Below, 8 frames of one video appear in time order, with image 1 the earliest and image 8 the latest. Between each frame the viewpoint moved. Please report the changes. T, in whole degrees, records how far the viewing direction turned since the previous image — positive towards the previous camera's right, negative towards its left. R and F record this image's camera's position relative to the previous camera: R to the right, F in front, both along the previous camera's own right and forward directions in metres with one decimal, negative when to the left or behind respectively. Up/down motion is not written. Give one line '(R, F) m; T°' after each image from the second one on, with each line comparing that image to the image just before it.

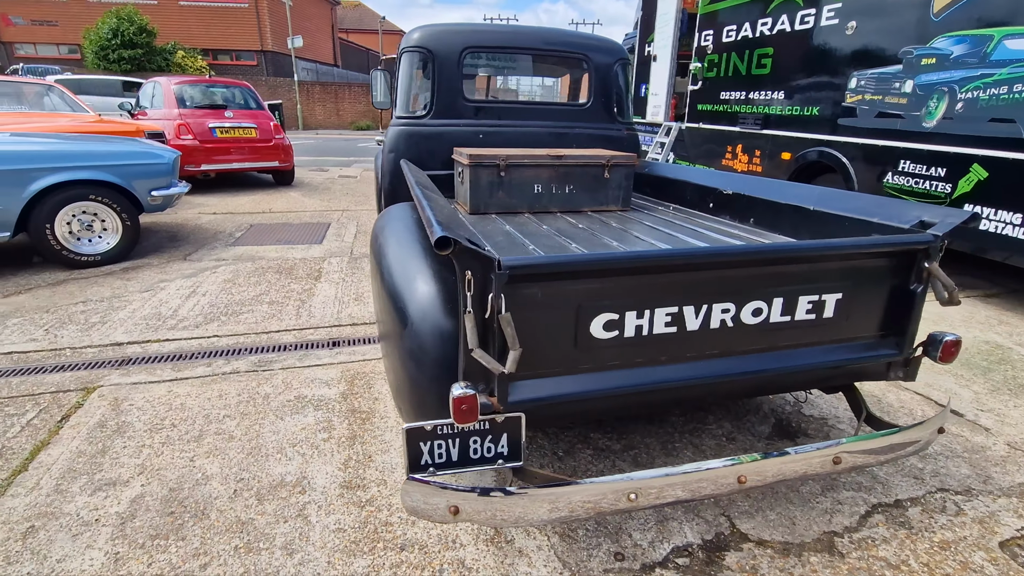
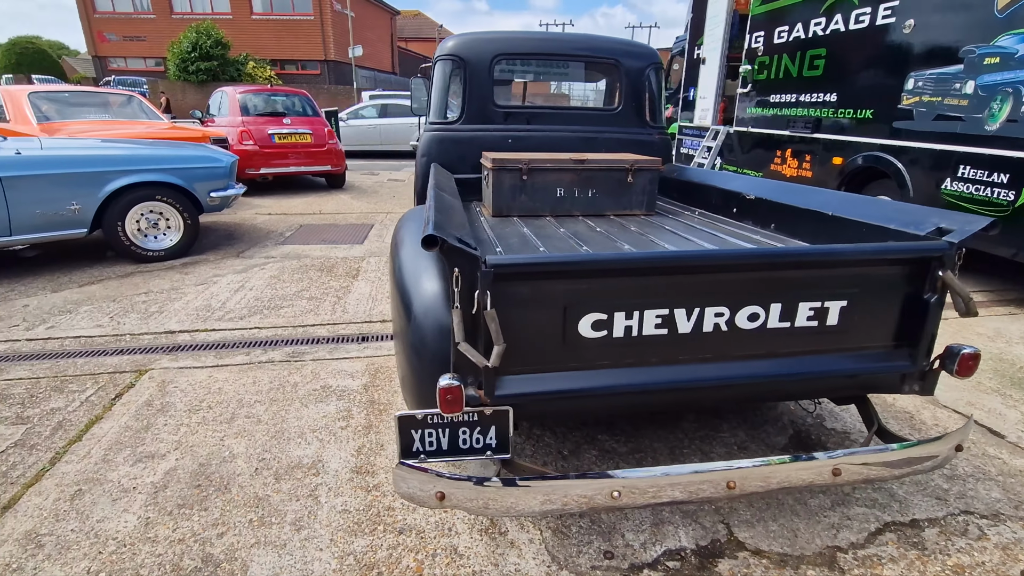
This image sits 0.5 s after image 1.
(+0.2, -0.1) m; -6°
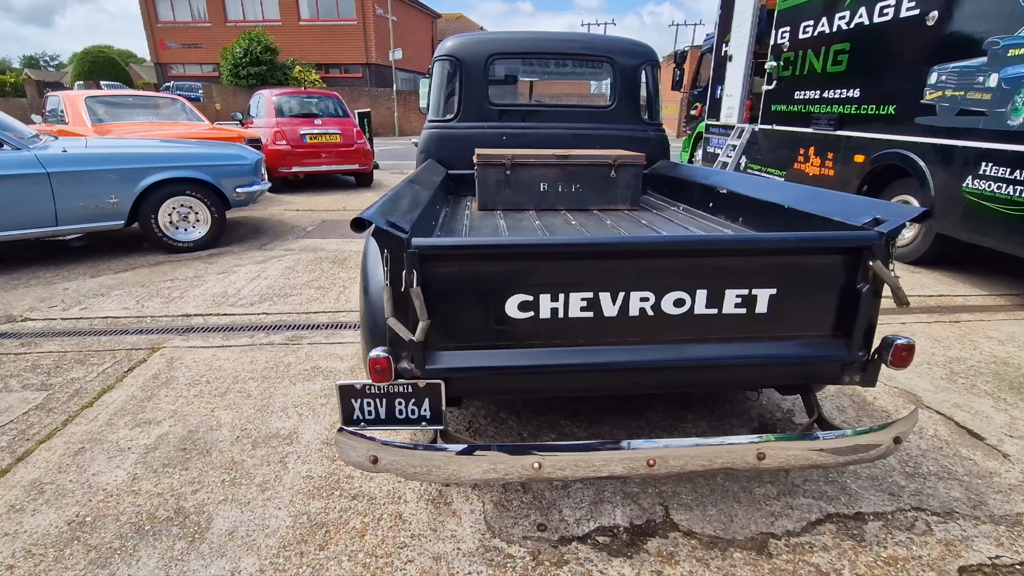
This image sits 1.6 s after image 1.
(+0.3, -0.1) m; -4°
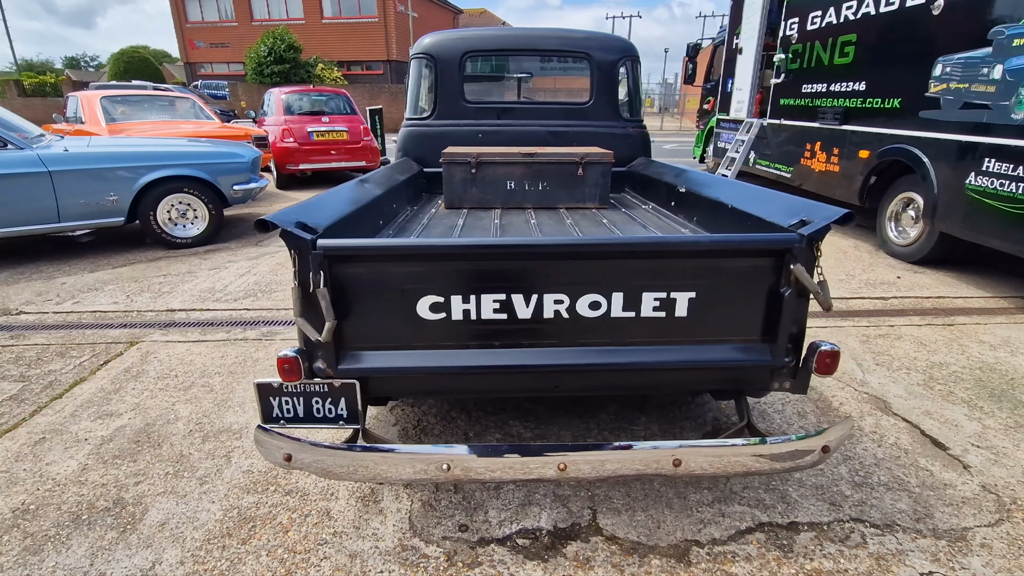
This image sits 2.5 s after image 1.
(+0.4, 0.0) m; -3°
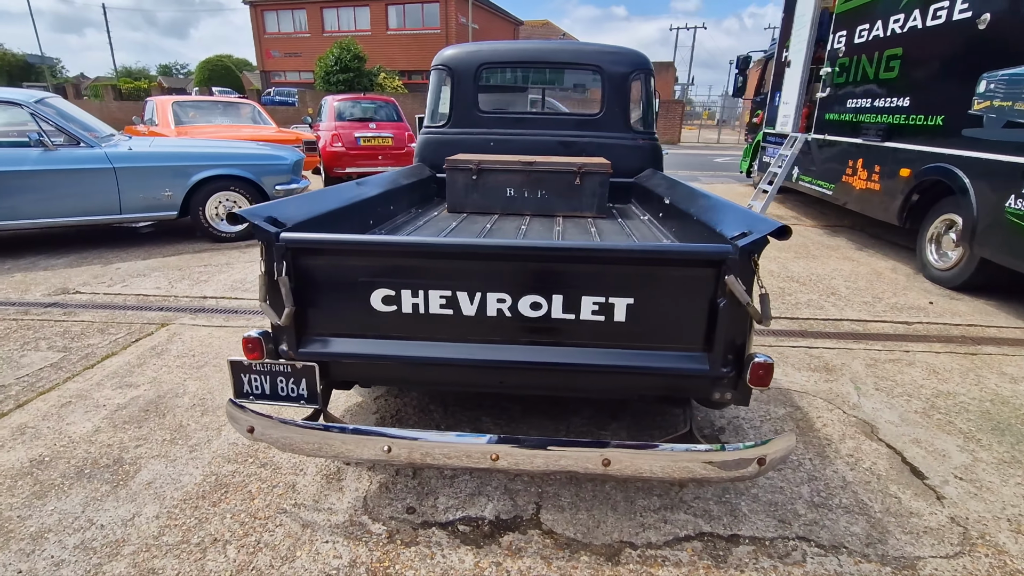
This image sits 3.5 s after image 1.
(+0.4, -0.1) m; -6°
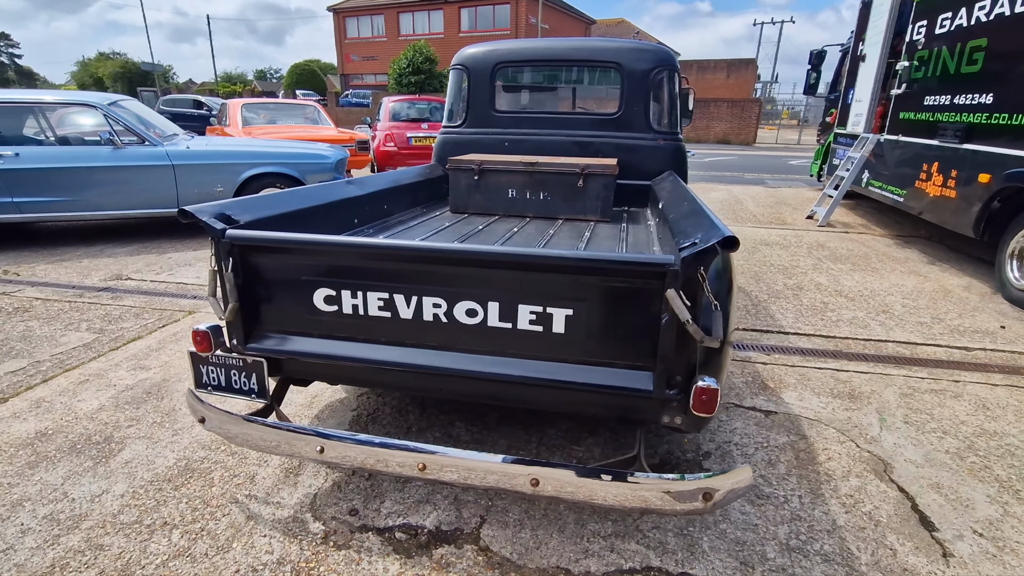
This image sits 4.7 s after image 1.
(+0.4, +0.1) m; -7°
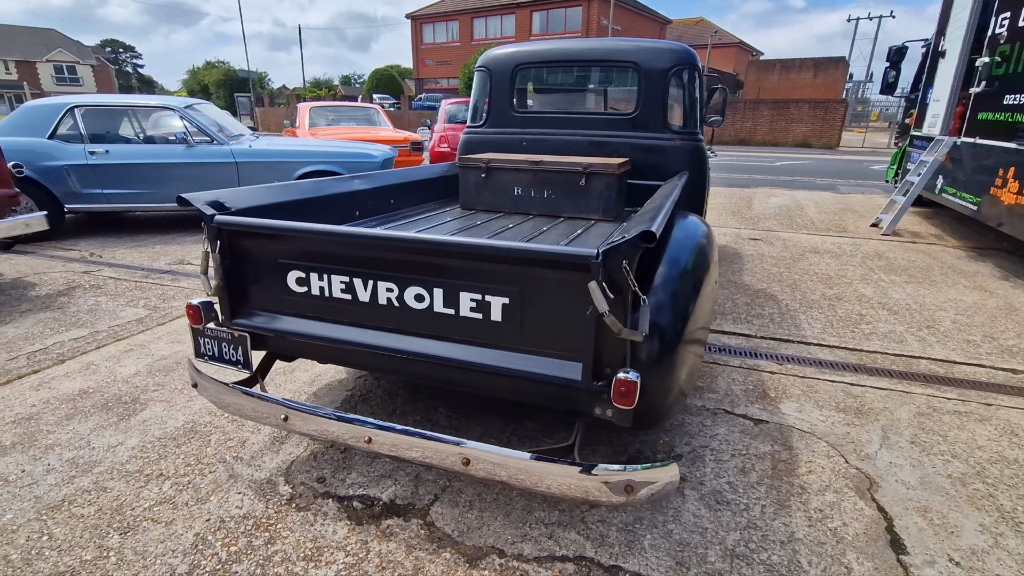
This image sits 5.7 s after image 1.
(+0.4, 0.0) m; -7°
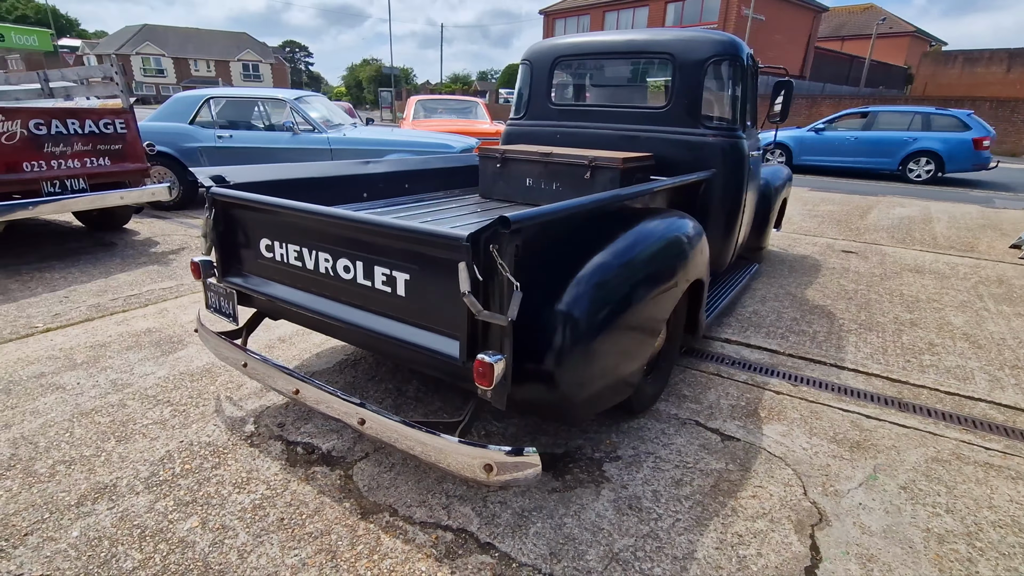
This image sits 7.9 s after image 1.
(+0.7, 0.0) m; -13°
